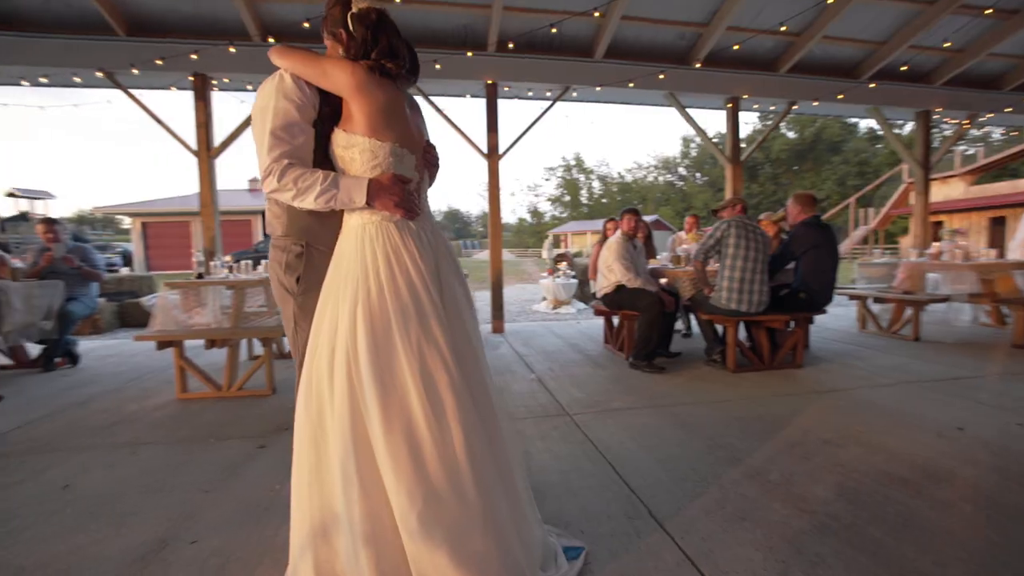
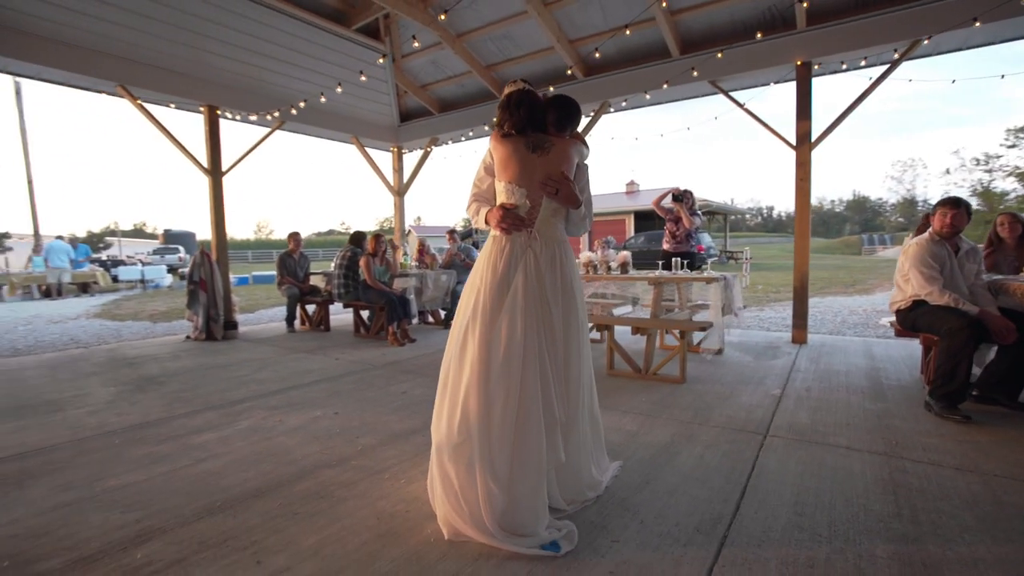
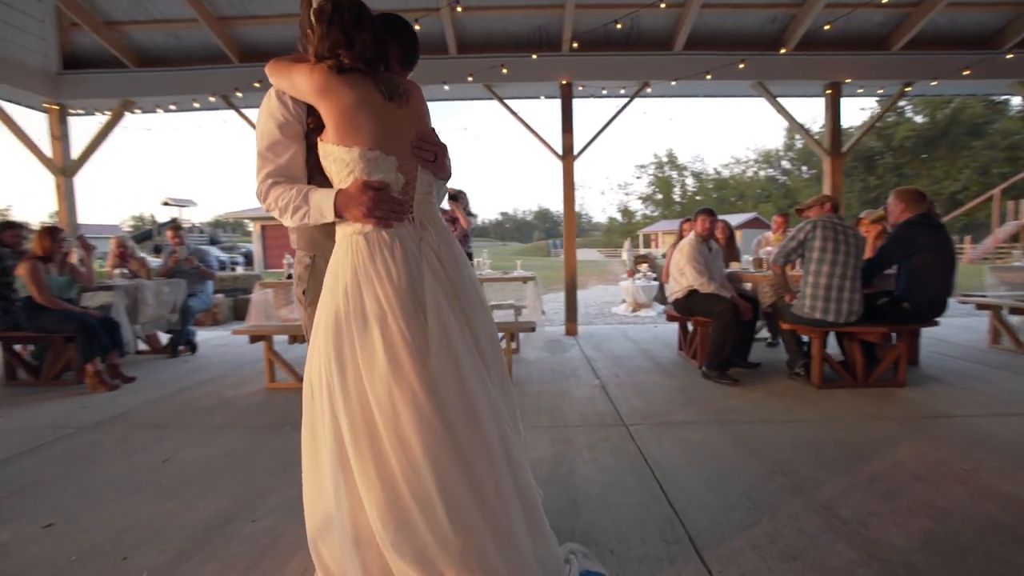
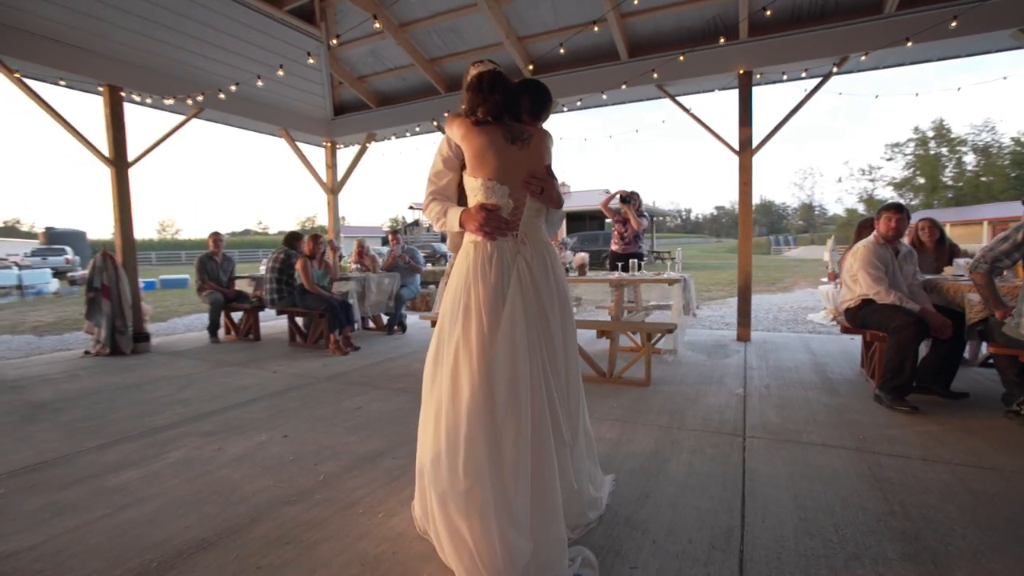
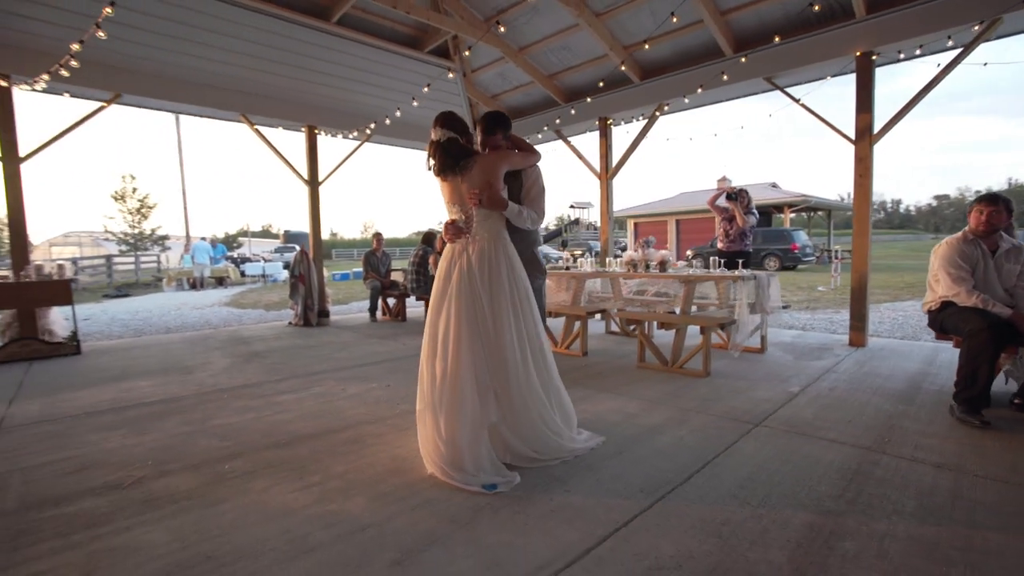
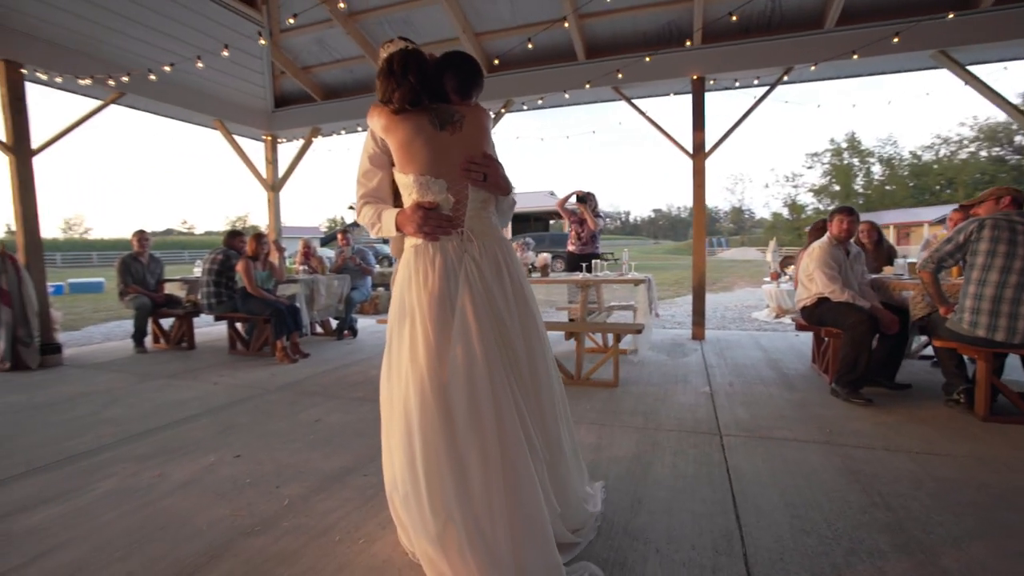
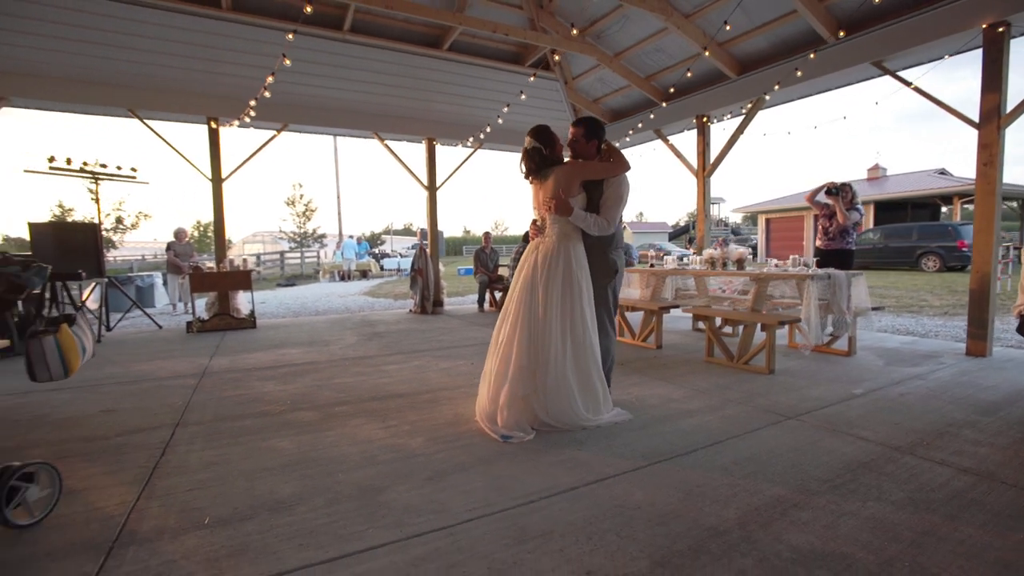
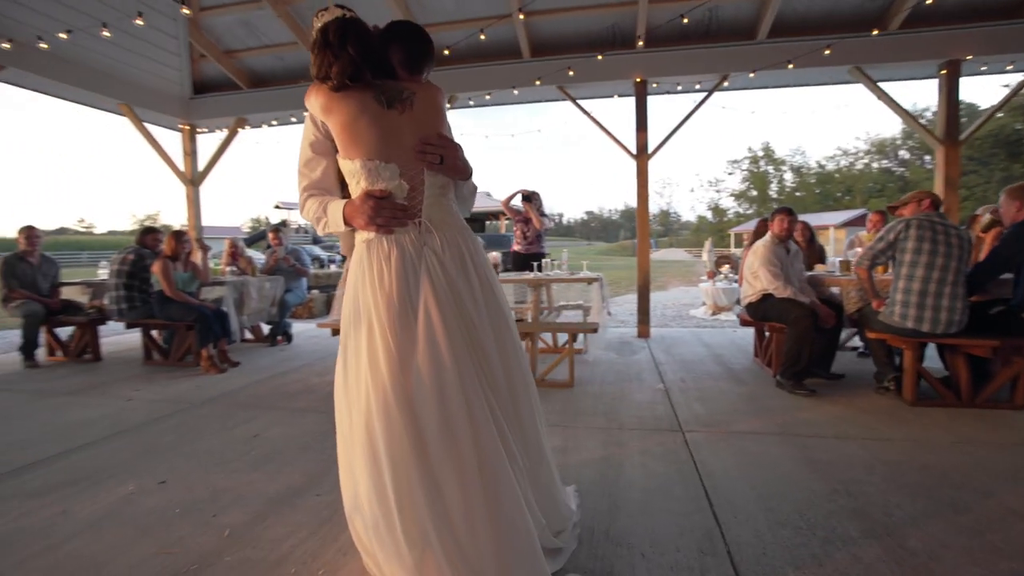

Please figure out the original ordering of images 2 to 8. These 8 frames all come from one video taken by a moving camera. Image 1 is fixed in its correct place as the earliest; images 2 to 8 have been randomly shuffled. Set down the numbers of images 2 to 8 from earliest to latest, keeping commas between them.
3, 8, 6, 4, 2, 5, 7
